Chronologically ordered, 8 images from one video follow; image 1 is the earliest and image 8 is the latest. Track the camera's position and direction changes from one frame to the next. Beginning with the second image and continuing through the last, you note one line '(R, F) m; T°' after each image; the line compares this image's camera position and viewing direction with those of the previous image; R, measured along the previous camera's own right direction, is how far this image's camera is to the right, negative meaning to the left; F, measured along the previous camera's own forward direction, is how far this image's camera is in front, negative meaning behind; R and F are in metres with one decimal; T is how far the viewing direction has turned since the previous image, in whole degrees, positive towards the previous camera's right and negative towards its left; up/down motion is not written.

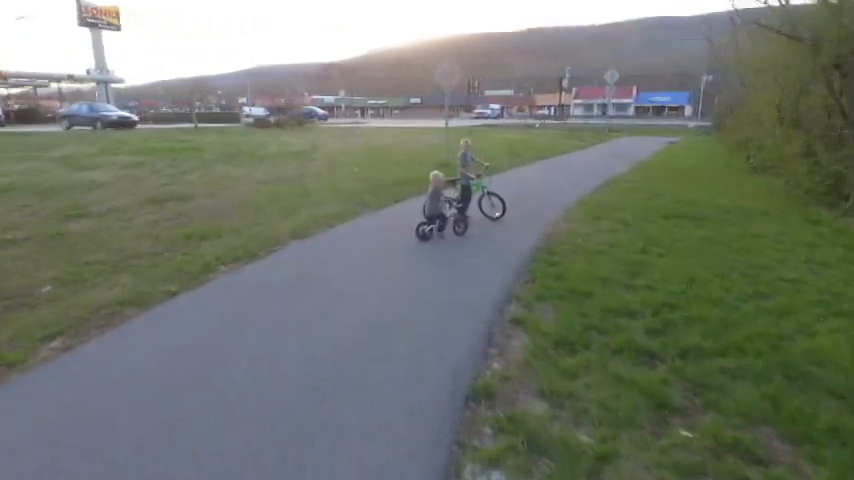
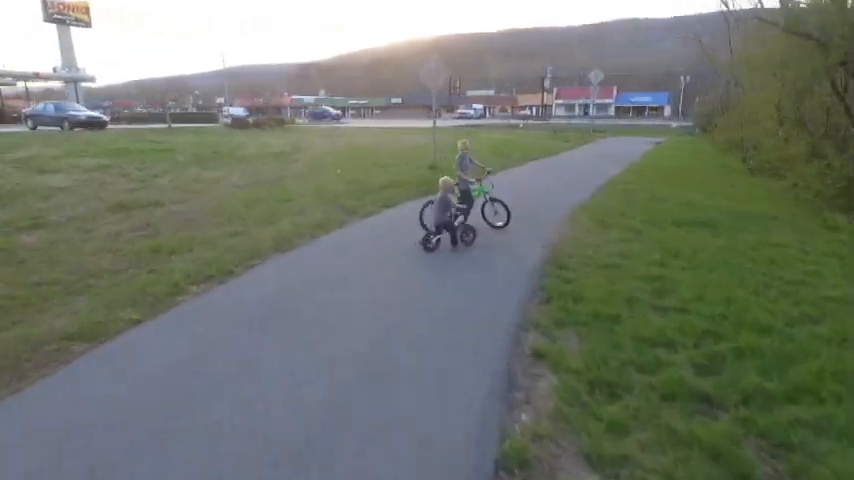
(-0.2, +0.8) m; +2°
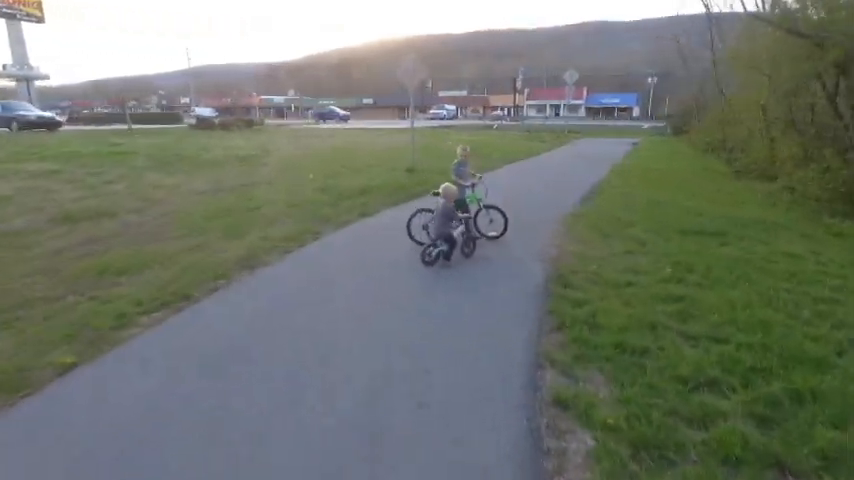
(-0.2, +0.8) m; +3°
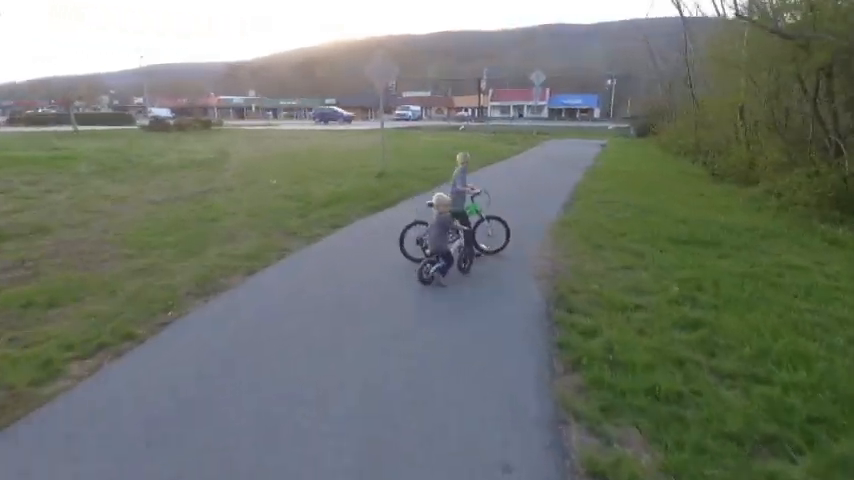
(-0.2, +0.8) m; +4°
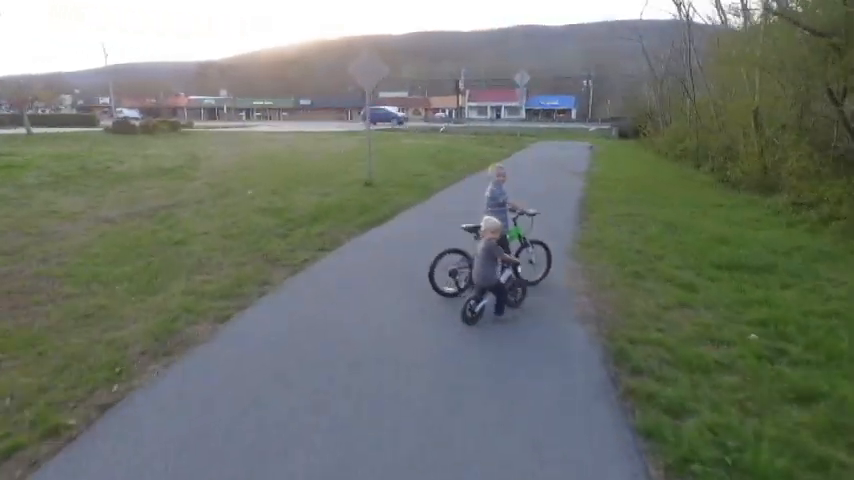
(-0.4, +1.3) m; +3°
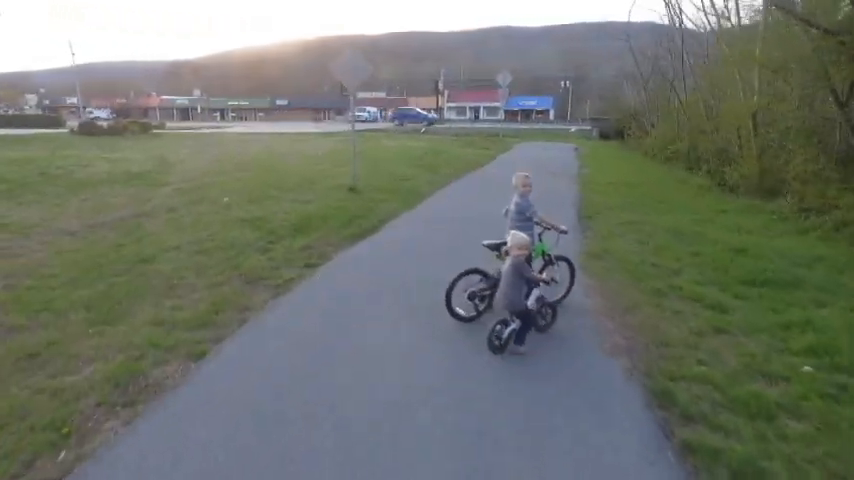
(-0.3, +0.7) m; +2°
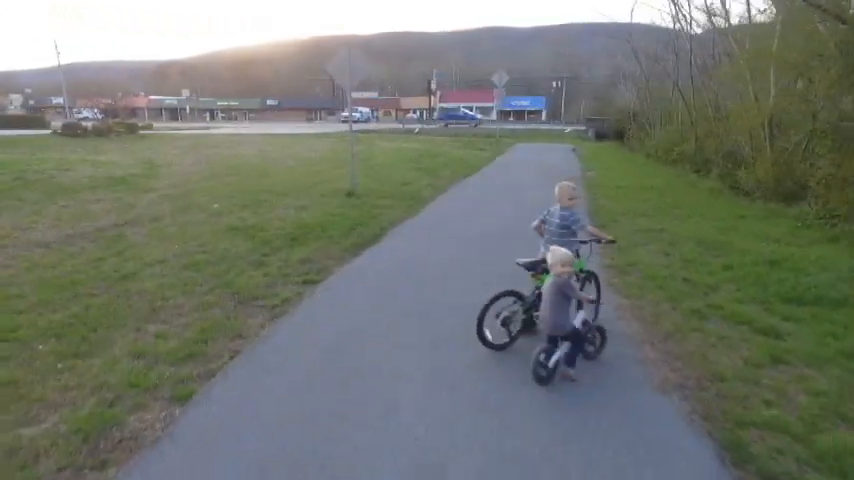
(-0.3, +0.7) m; +1°
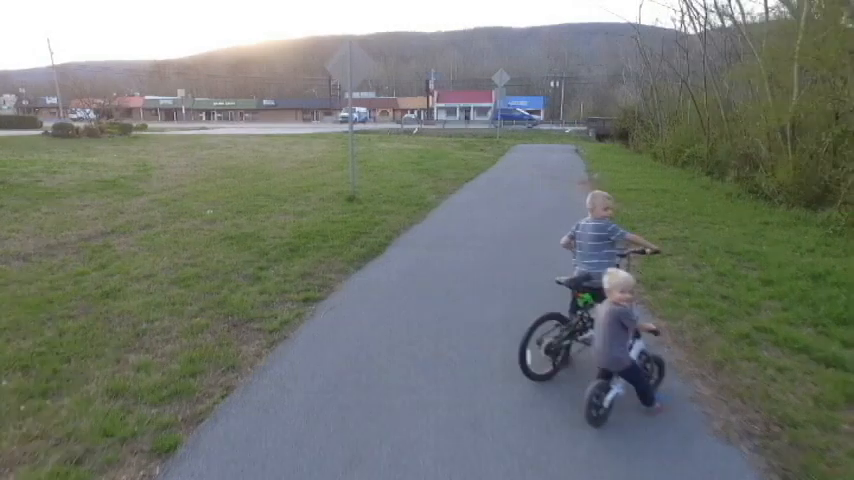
(-0.2, +0.6) m; 0°
